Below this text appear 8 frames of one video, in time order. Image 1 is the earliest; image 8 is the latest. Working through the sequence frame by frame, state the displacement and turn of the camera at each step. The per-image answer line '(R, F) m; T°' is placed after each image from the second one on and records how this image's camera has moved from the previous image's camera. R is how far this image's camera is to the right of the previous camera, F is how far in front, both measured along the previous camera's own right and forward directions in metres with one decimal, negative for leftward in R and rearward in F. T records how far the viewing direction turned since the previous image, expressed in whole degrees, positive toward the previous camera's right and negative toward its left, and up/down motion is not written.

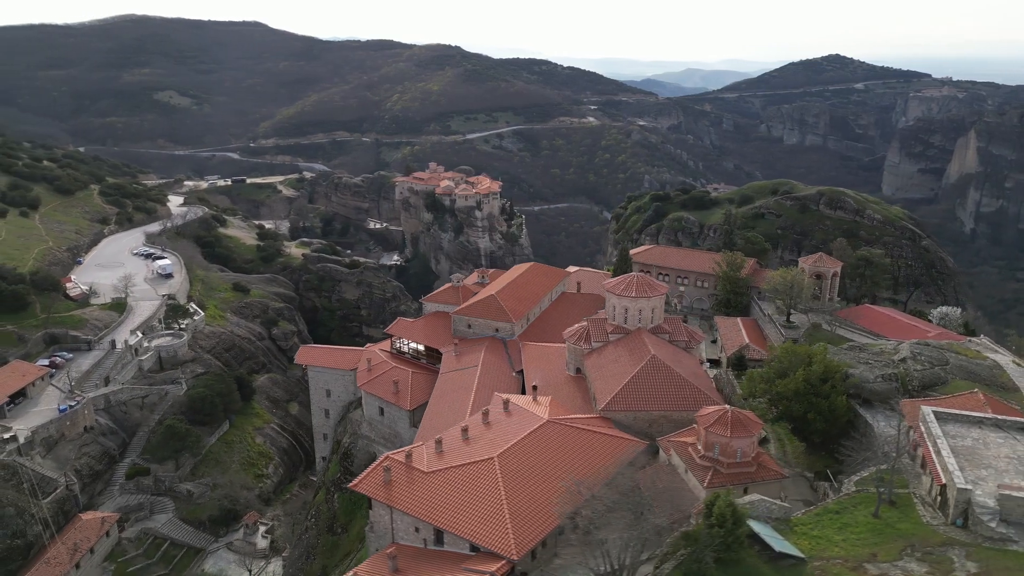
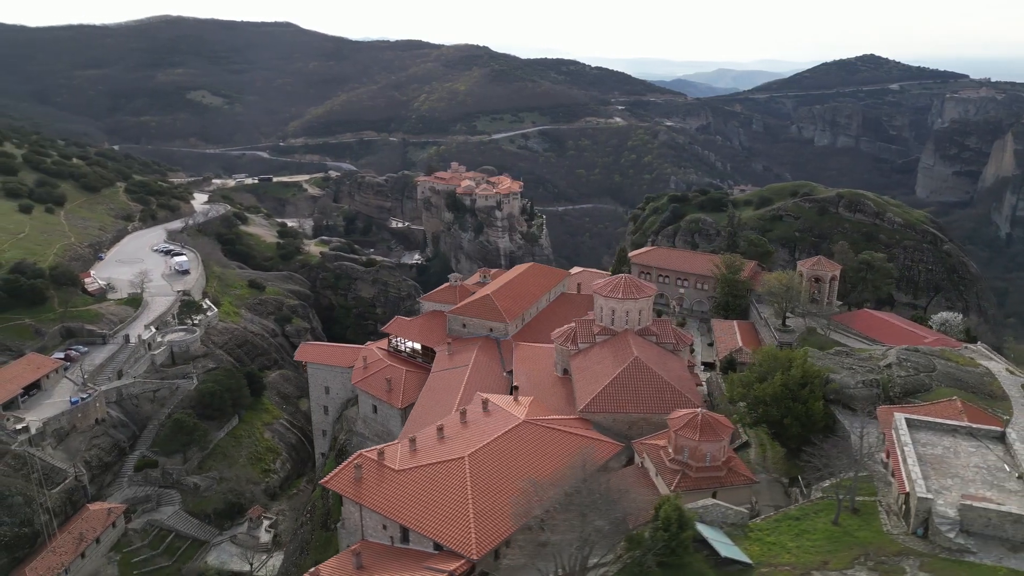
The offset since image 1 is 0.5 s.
(+1.2, 0.0) m; -2°
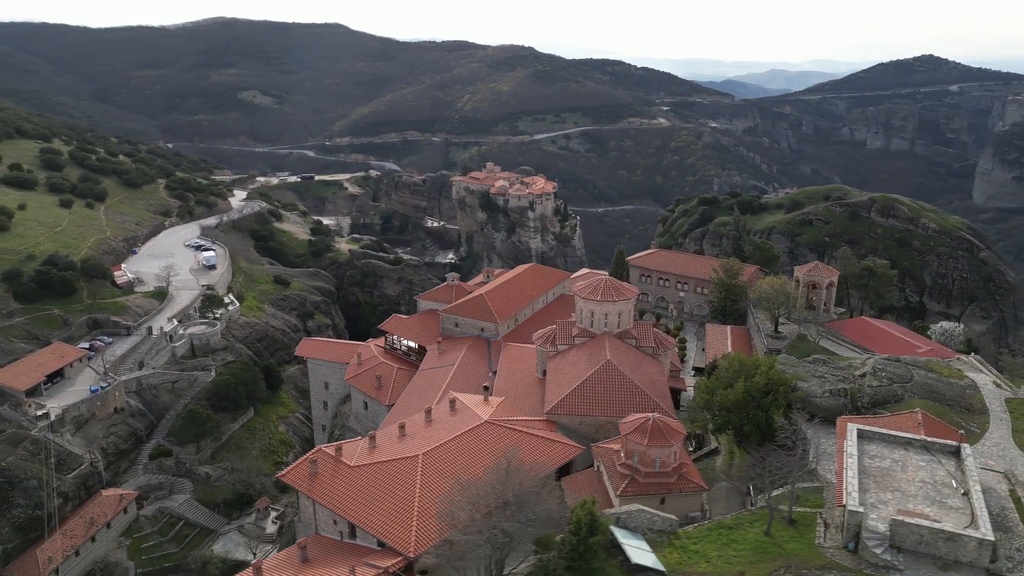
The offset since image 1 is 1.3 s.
(+1.9, 0.0) m; -3°
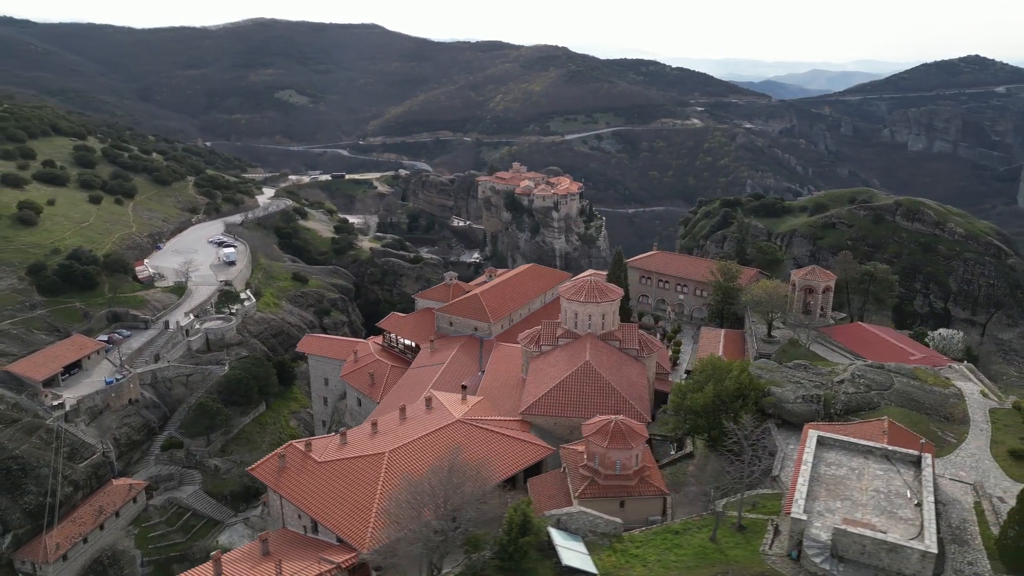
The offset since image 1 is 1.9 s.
(+1.4, 0.0) m; -3°
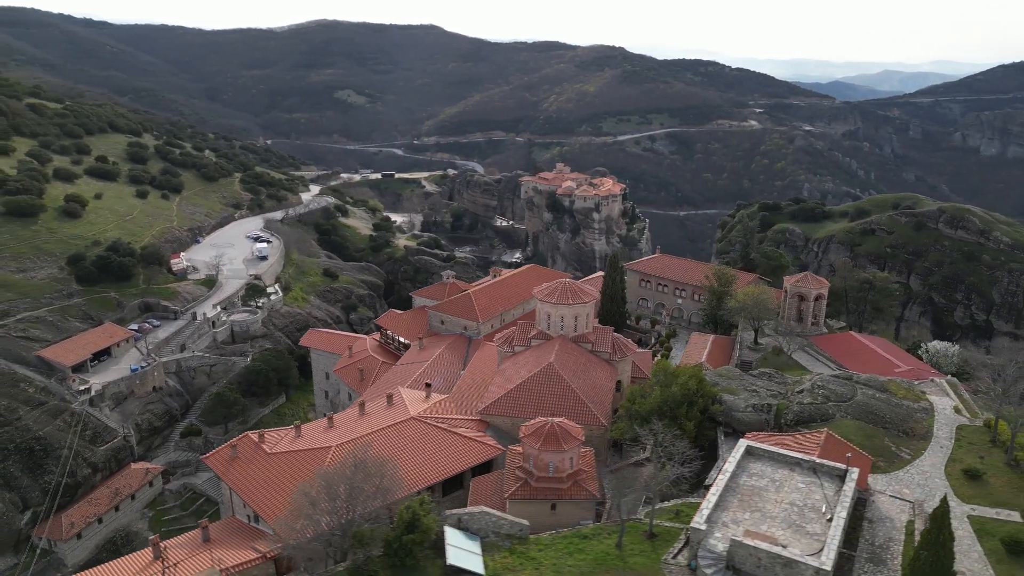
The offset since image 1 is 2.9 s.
(+2.4, 0.0) m; -4°
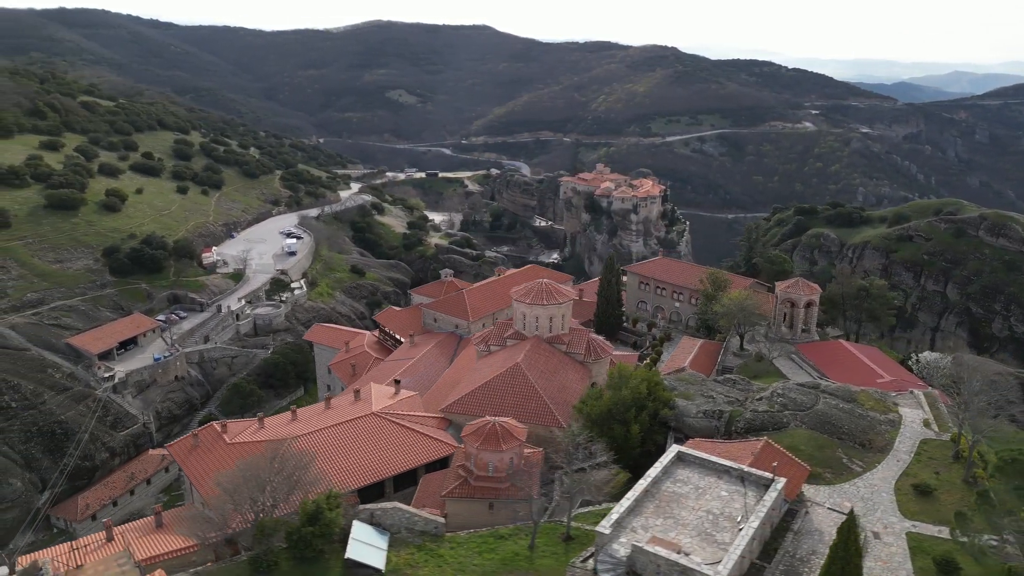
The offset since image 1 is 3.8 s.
(+2.1, 0.0) m; -4°
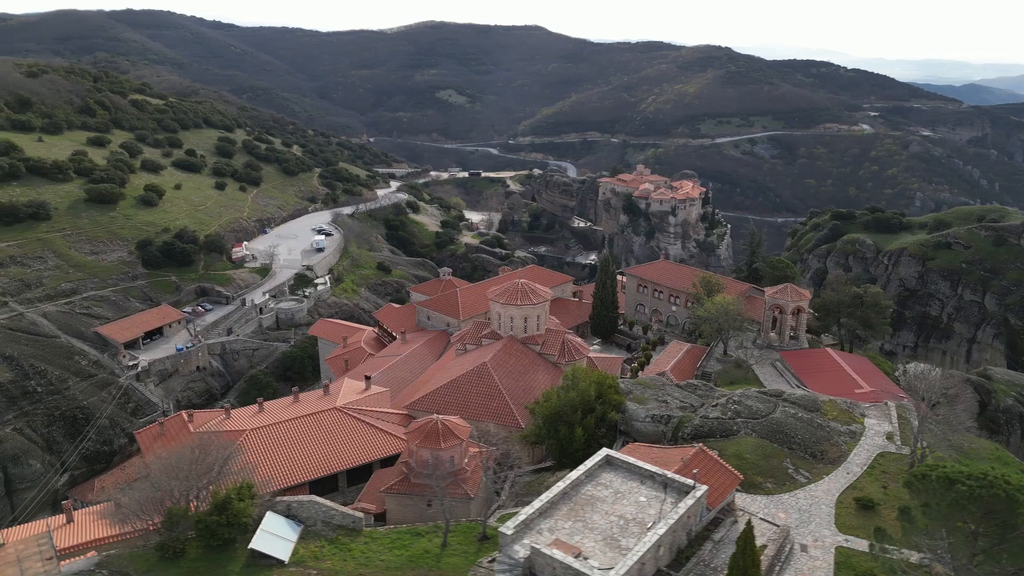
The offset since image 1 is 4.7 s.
(+2.1, 0.0) m; -4°
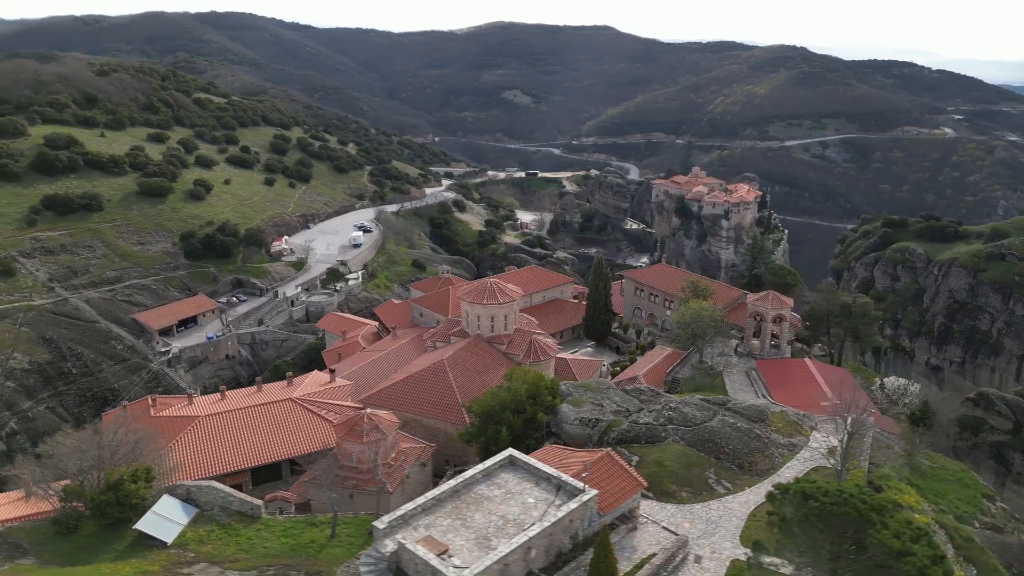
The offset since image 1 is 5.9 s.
(+2.8, +0.1) m; -5°
